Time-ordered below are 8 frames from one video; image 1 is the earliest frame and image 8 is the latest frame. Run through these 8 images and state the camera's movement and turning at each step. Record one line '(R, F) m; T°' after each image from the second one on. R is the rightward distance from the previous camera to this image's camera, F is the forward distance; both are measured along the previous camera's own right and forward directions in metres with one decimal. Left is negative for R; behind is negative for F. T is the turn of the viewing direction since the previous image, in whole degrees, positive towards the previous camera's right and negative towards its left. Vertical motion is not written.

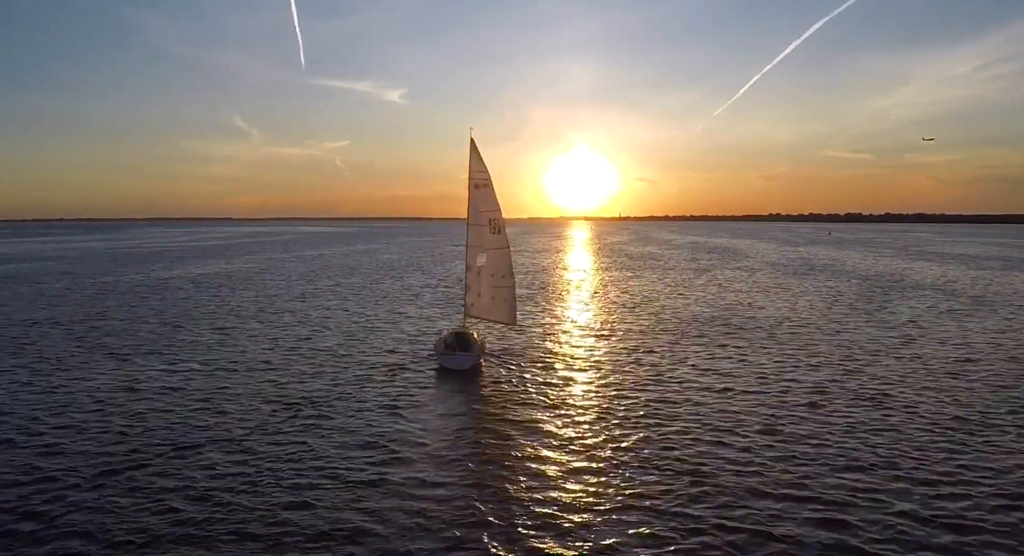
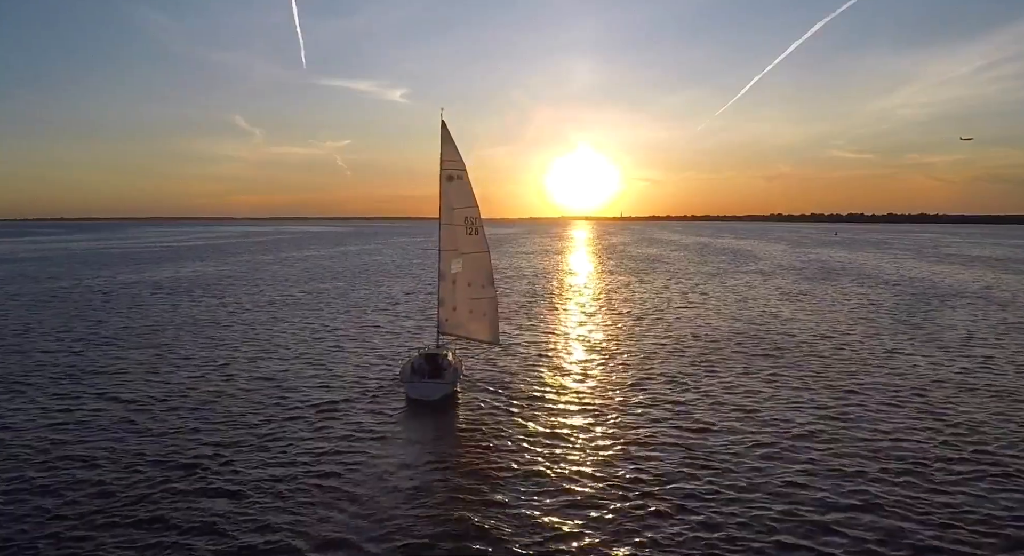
(+0.8, +5.5) m; 0°
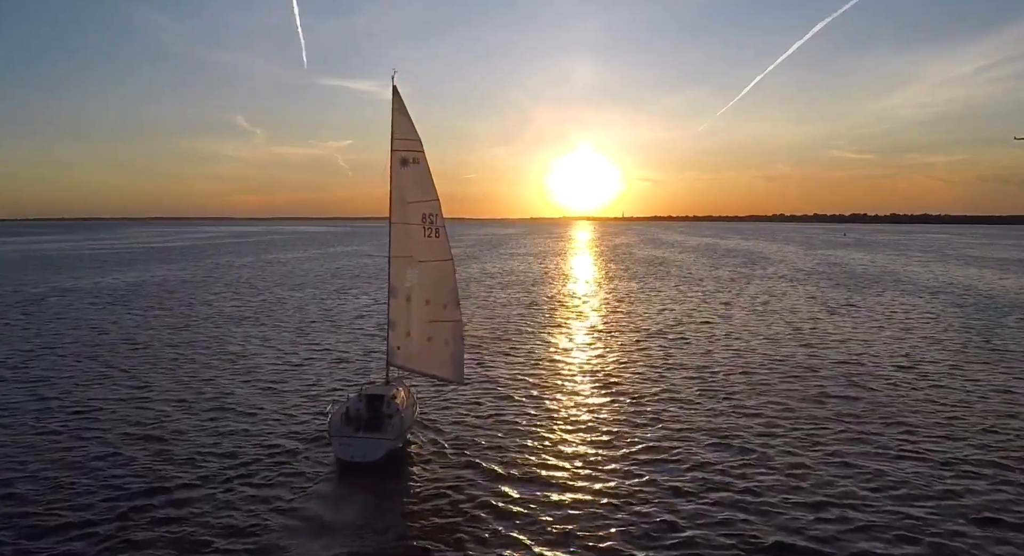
(+0.8, +6.6) m; 0°
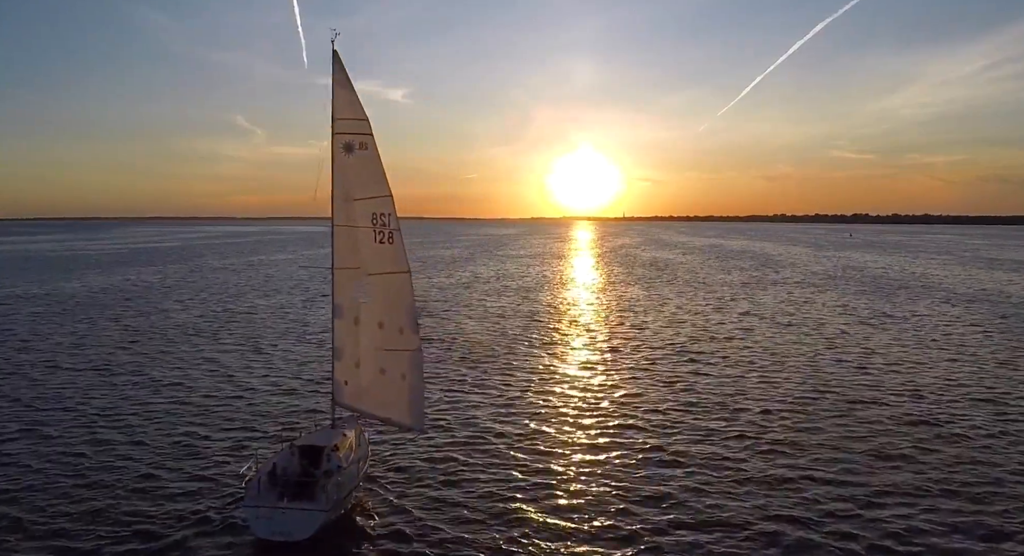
(+0.5, +4.4) m; 0°
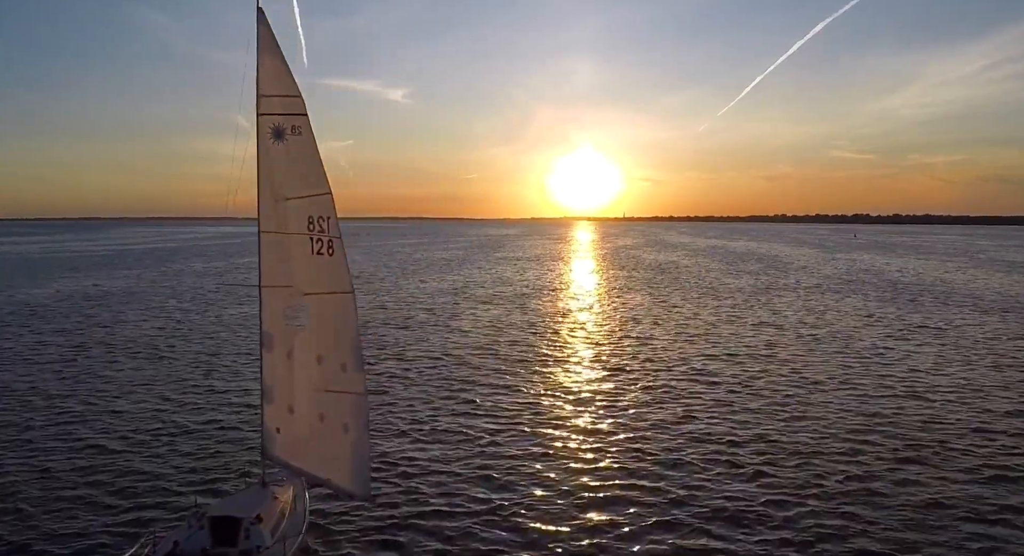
(+0.4, +3.4) m; 0°
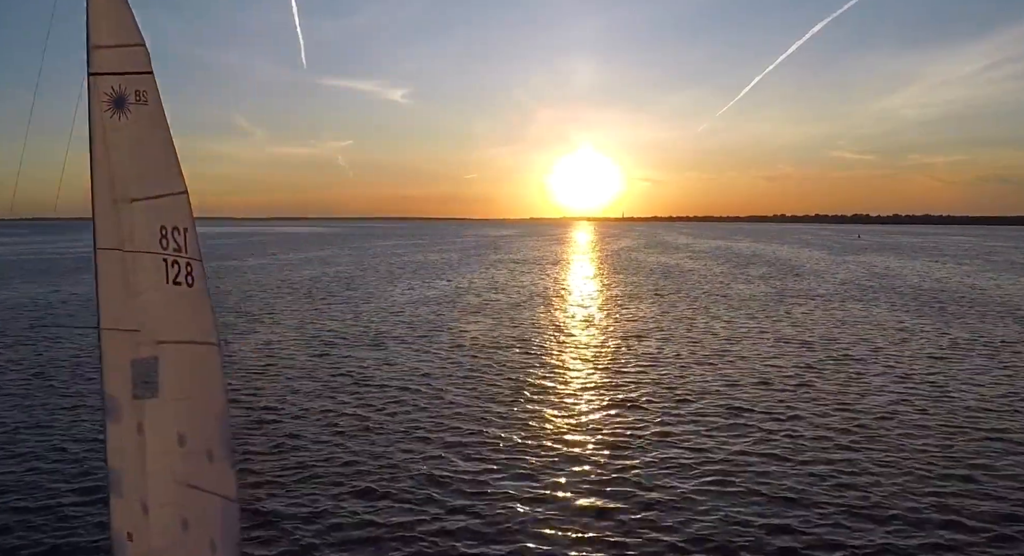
(+0.5, +3.9) m; 0°
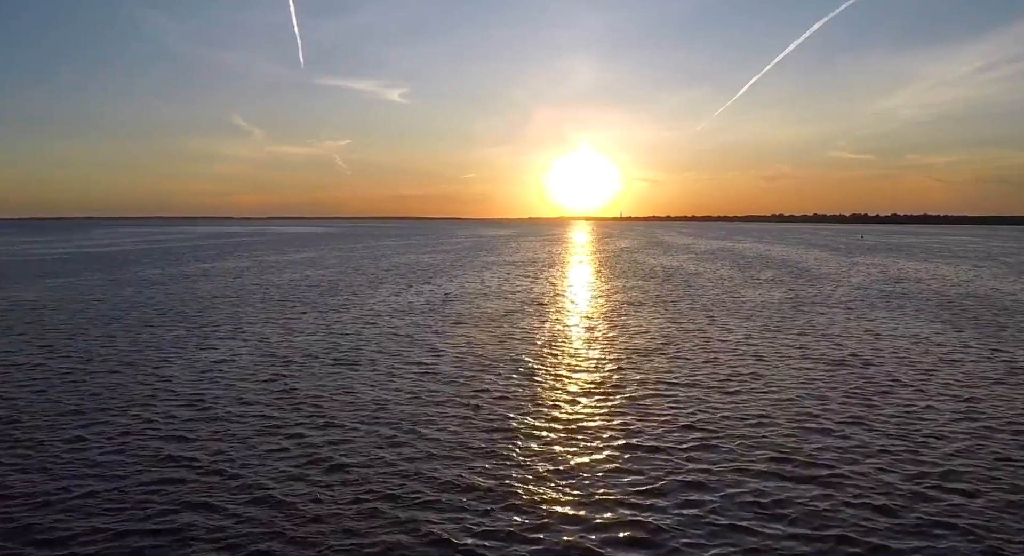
(+0.3, +3.6) m; 0°
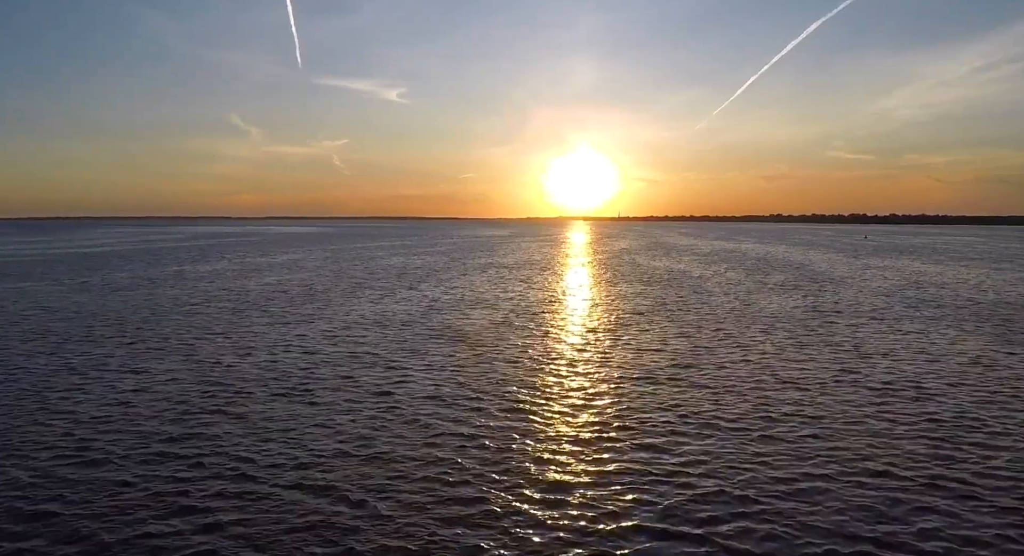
(+0.5, +4.1) m; 0°
